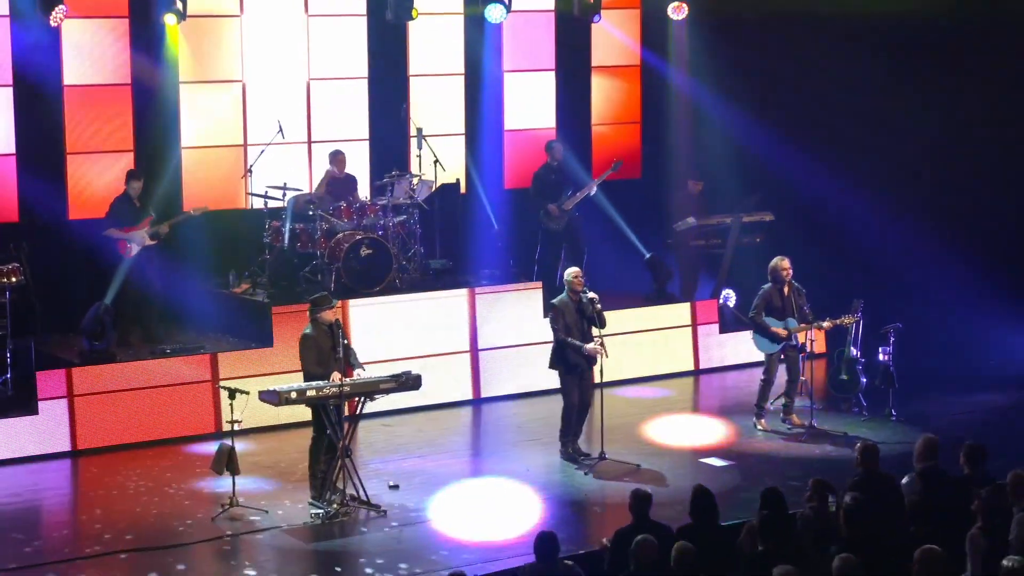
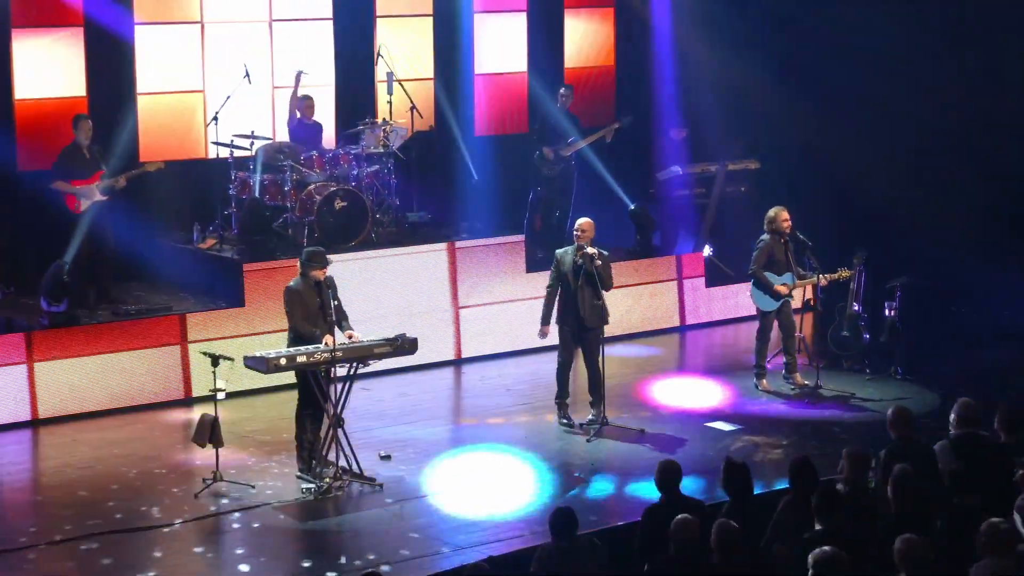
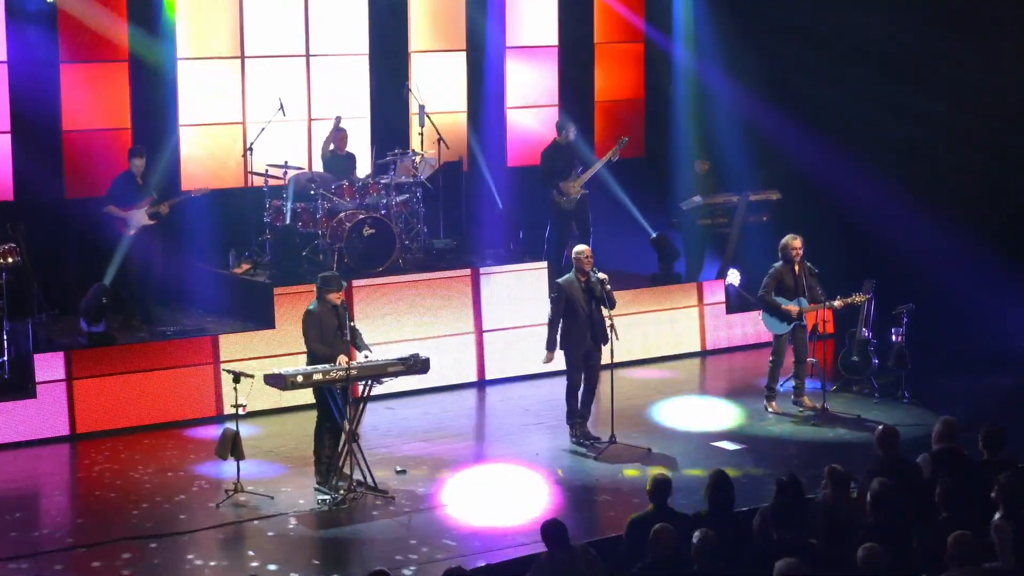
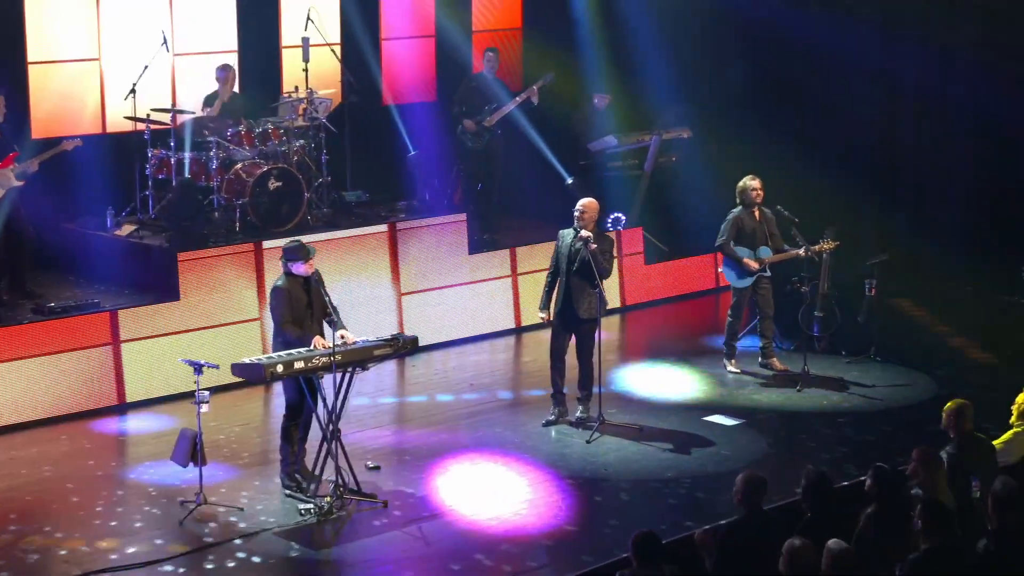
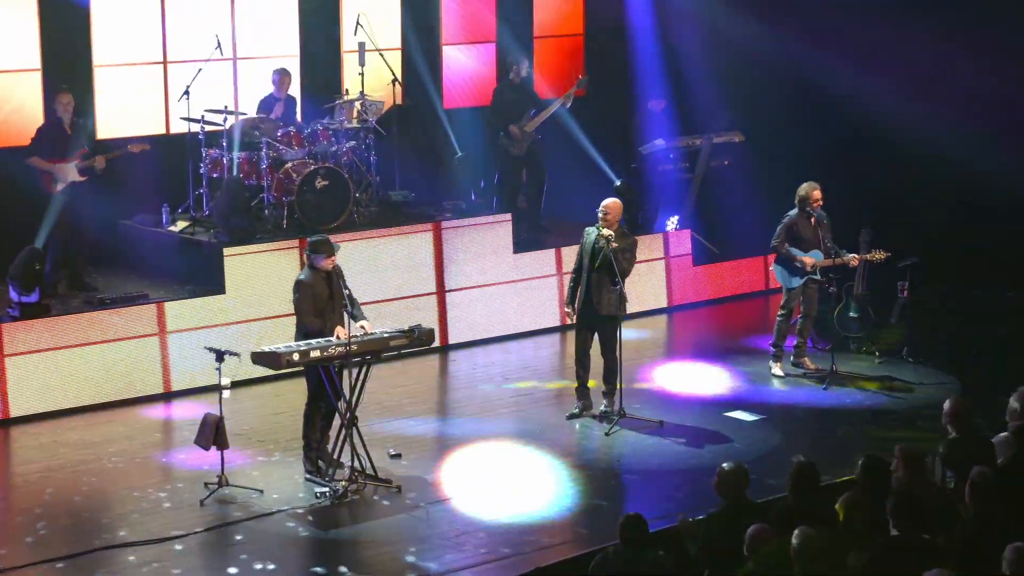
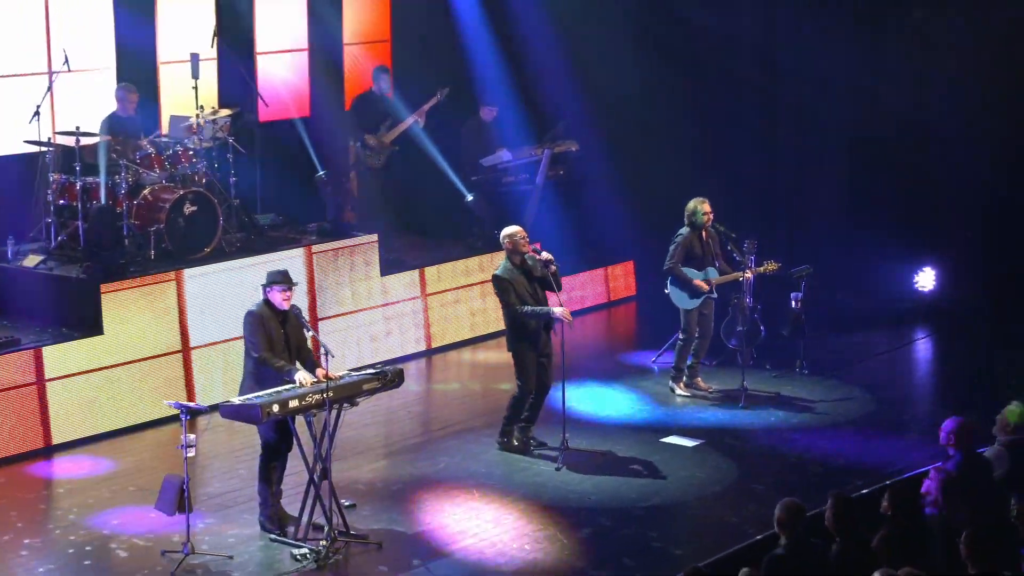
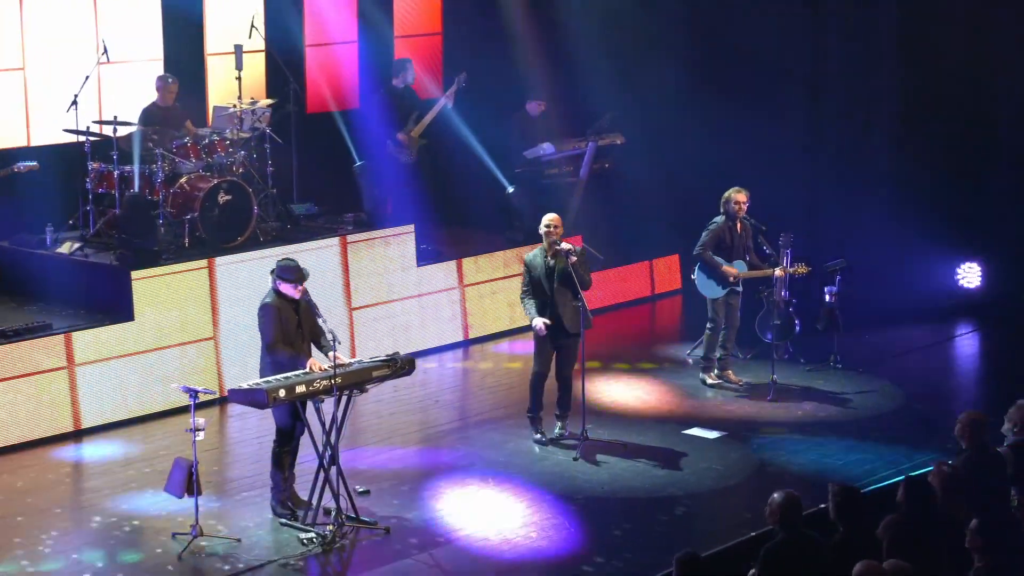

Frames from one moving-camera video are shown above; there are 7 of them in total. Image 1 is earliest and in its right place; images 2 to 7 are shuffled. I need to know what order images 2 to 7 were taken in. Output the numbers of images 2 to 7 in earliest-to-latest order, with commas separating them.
3, 2, 5, 4, 7, 6
